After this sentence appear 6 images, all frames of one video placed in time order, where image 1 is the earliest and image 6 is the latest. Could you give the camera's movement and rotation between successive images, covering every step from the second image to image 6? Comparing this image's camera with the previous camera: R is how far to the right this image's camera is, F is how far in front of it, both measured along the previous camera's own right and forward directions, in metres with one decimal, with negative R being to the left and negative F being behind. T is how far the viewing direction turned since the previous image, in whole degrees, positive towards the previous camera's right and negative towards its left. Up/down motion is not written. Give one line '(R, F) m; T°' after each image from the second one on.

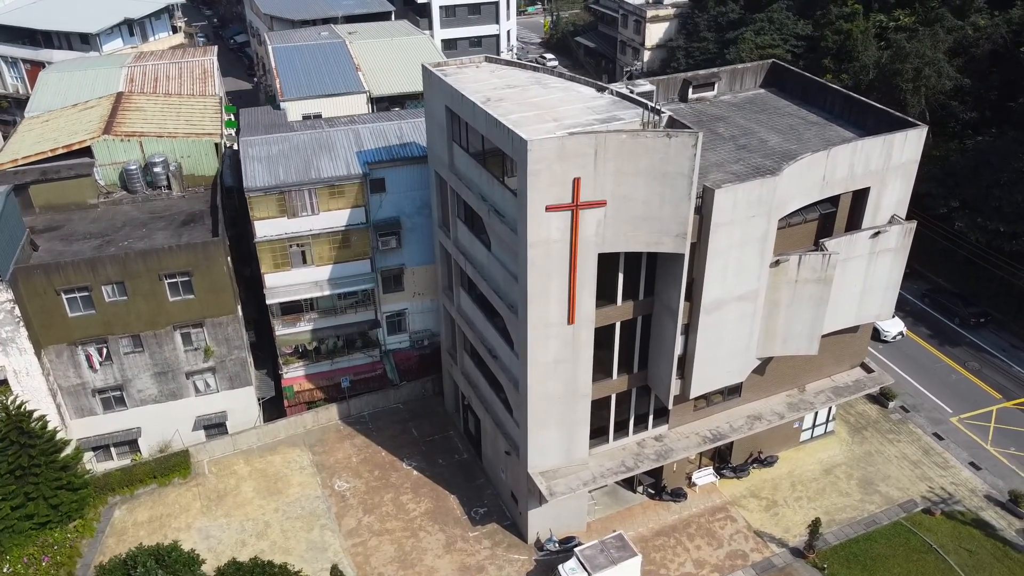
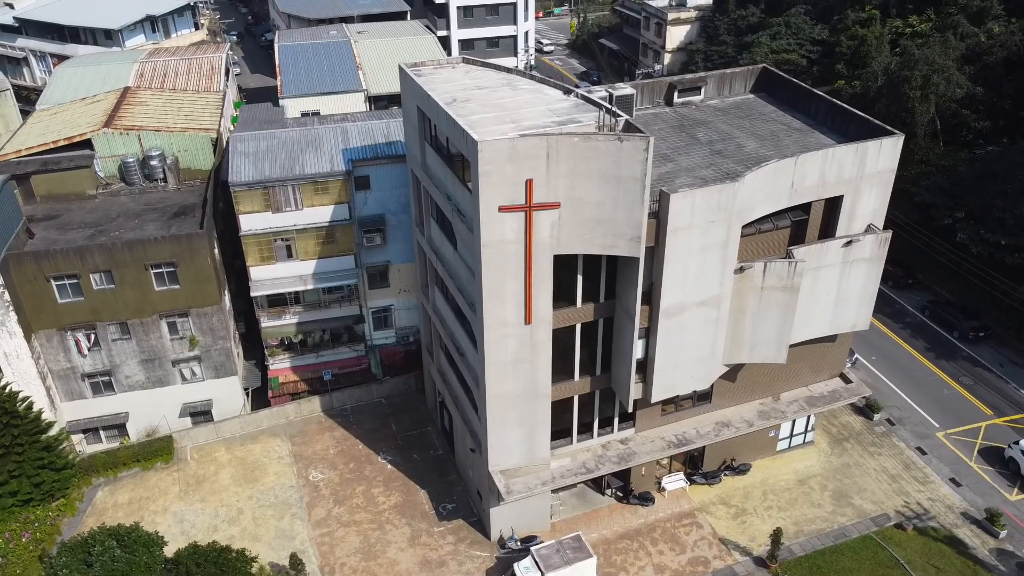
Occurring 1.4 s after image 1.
(+2.8, -0.2) m; -3°
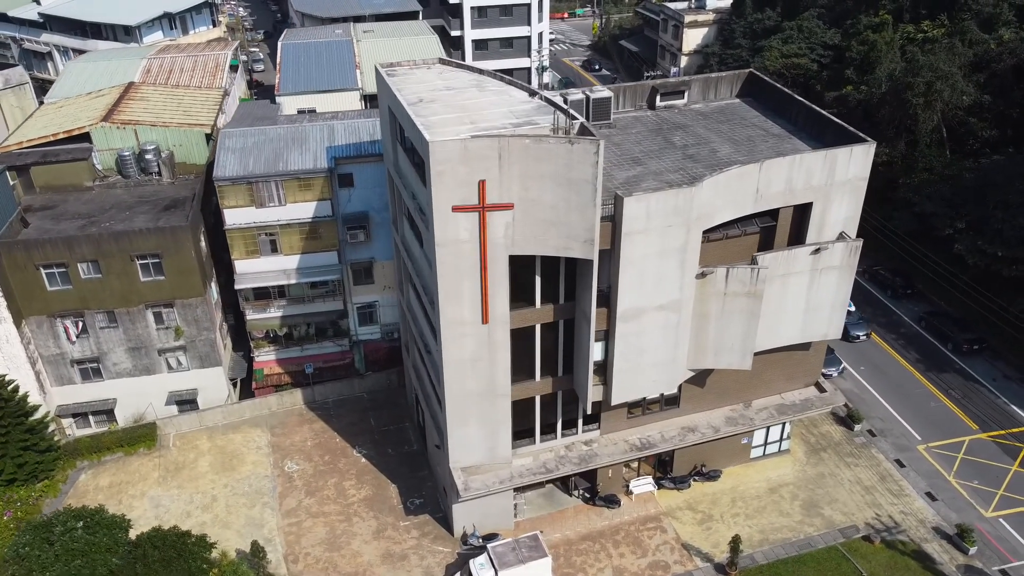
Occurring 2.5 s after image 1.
(+2.7, -0.2) m; -2°
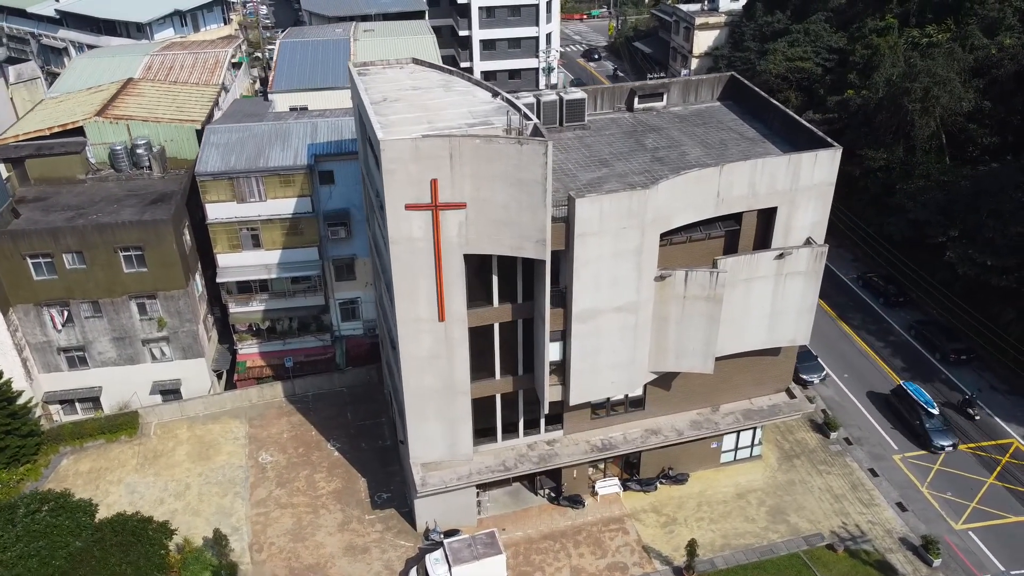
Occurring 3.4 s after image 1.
(+2.6, -0.2) m; -2°
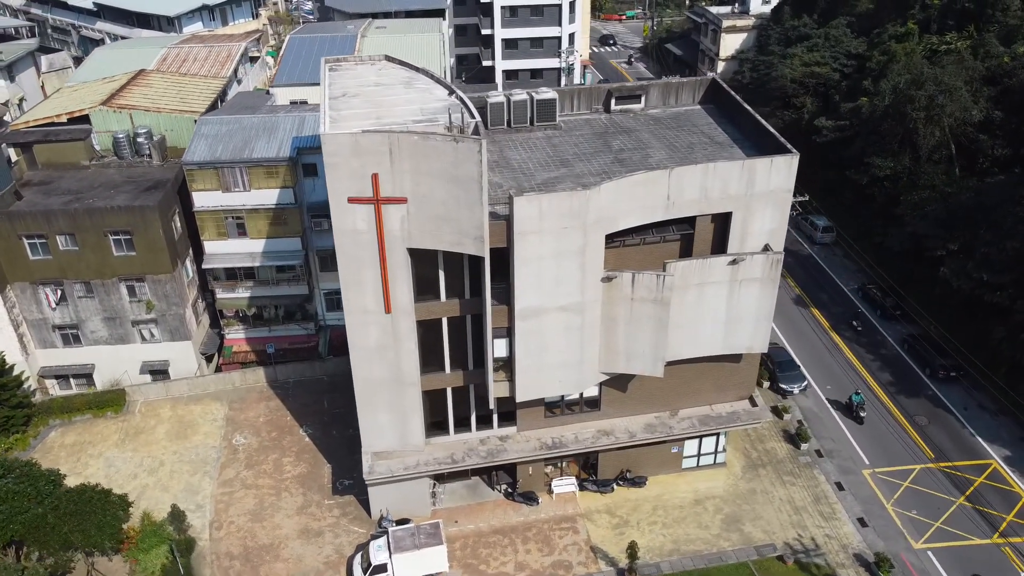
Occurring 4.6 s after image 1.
(+3.8, -0.2) m; -4°
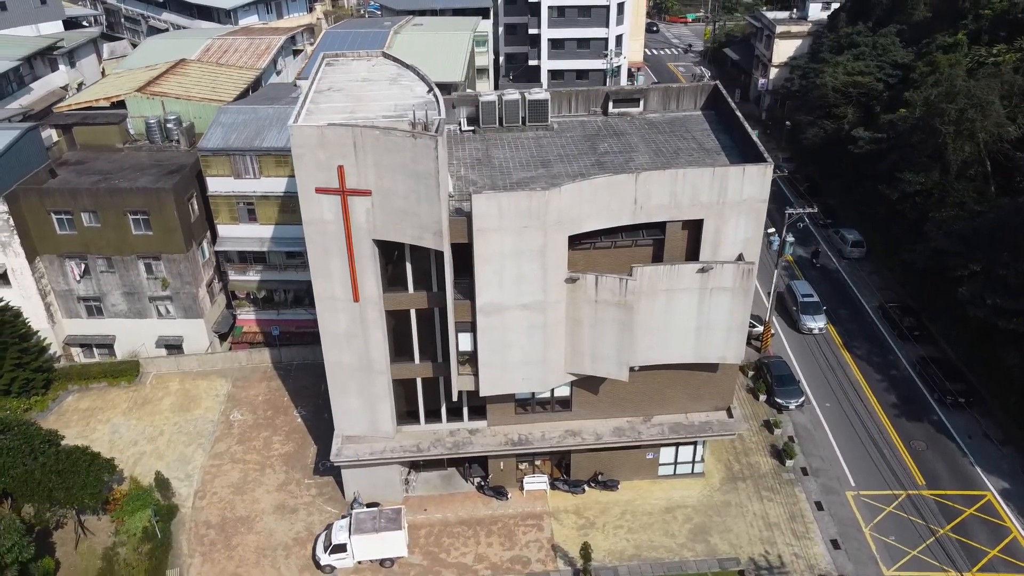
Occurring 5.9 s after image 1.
(+4.0, -0.3) m; -5°
